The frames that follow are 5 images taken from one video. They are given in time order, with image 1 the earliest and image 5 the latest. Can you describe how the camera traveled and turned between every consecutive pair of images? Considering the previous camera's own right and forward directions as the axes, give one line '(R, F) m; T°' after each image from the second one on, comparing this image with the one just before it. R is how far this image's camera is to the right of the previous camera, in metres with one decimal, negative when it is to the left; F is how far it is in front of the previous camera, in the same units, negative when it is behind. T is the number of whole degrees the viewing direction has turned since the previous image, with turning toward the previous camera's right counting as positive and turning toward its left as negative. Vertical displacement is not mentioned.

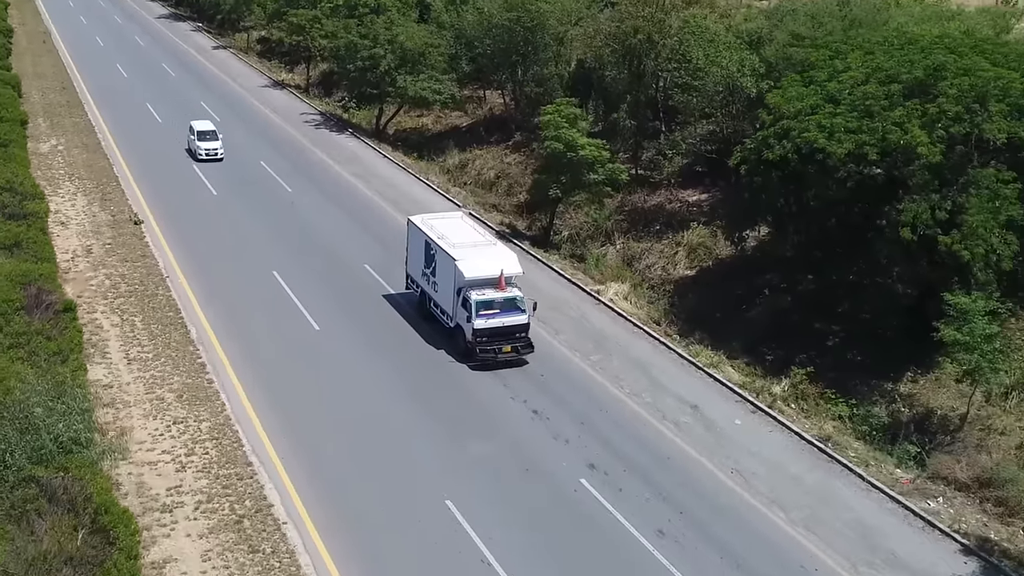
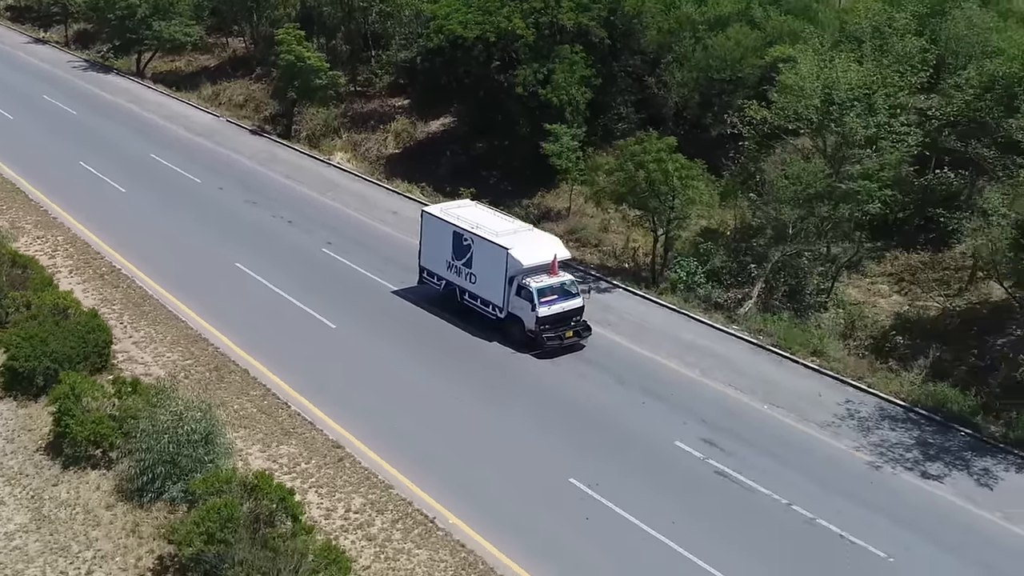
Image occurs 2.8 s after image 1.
(+0.1, -11.3) m; +12°
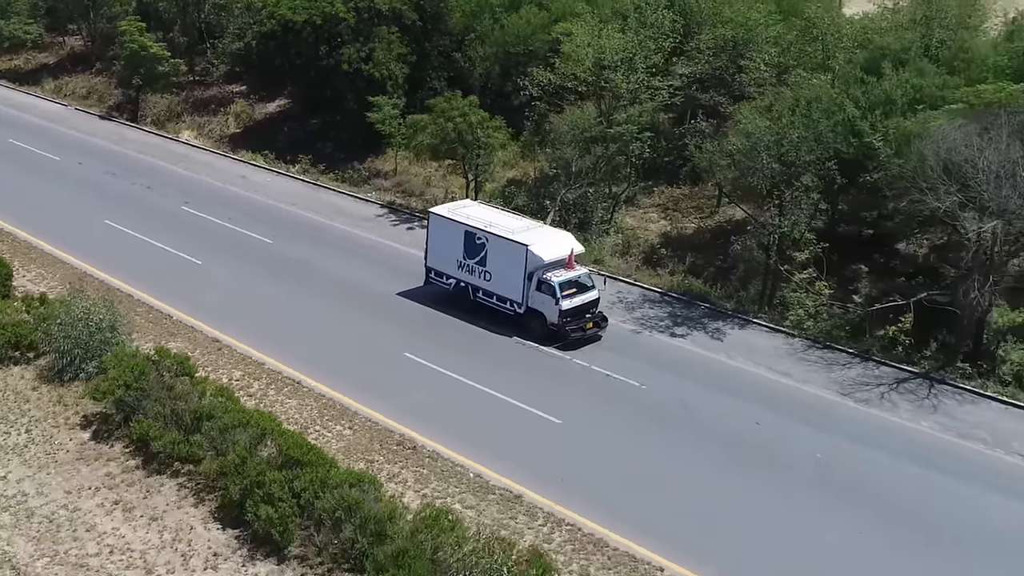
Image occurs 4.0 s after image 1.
(-0.1, -5.7) m; +8°
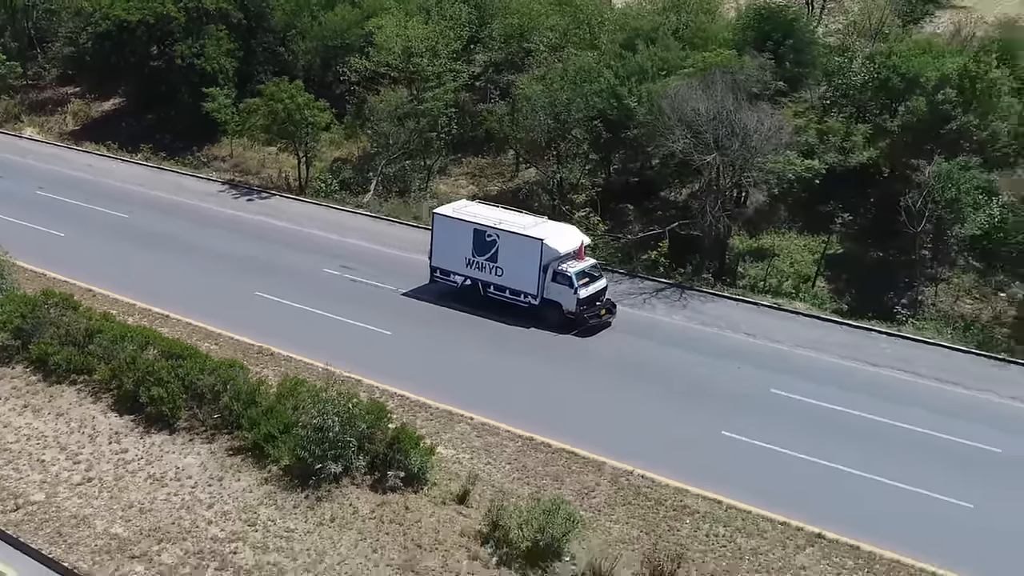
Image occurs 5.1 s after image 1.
(-0.1, -5.5) m; +9°
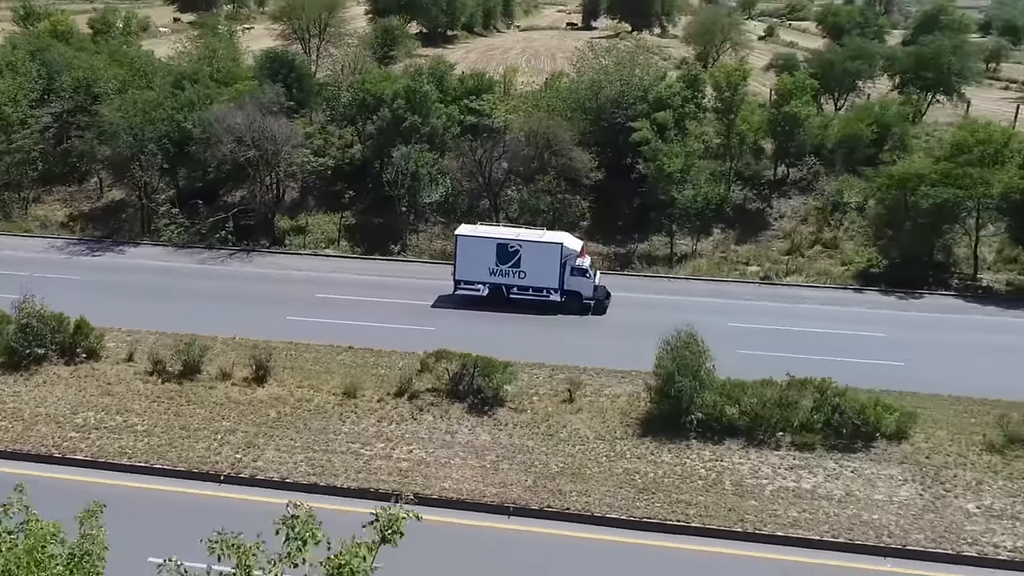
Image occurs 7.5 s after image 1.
(-3.2, -13.8) m; +24°
